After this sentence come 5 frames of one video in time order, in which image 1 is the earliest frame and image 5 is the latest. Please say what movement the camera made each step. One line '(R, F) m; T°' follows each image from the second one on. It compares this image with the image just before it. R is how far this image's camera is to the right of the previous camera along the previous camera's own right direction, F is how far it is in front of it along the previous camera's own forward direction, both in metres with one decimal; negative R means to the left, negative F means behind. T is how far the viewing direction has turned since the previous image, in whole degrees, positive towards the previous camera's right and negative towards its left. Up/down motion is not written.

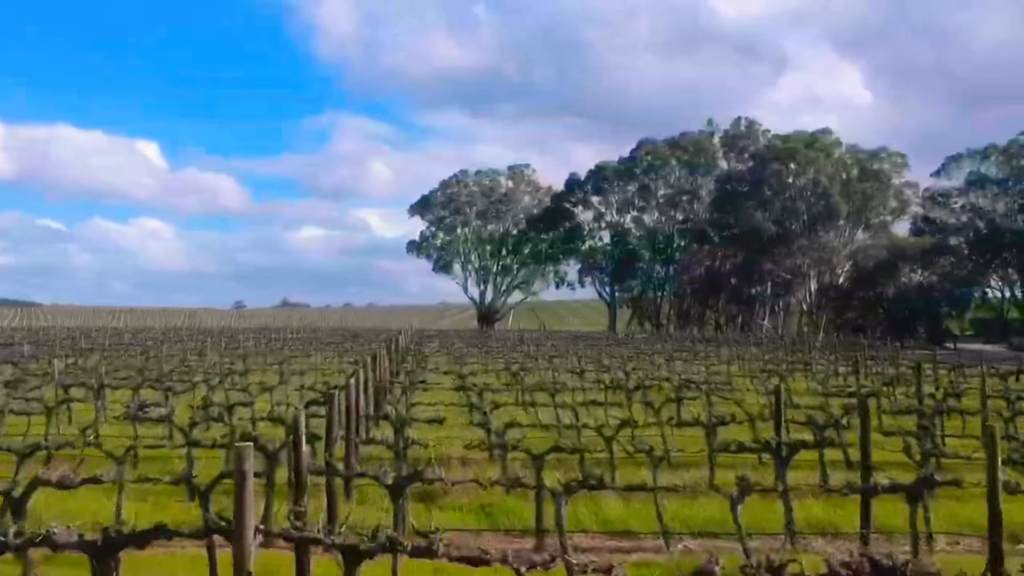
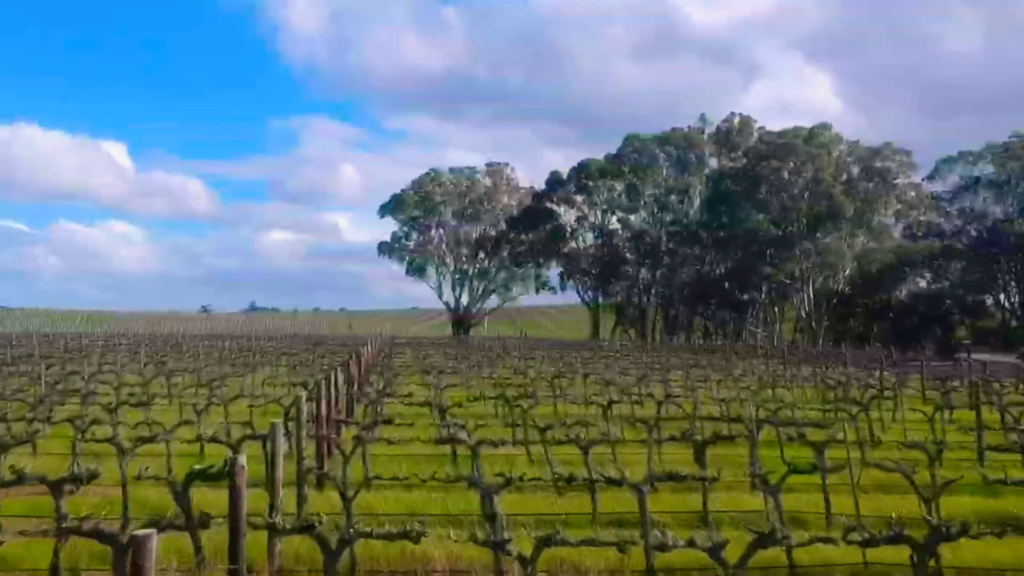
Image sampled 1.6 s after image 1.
(-0.3, +4.3) m; +2°
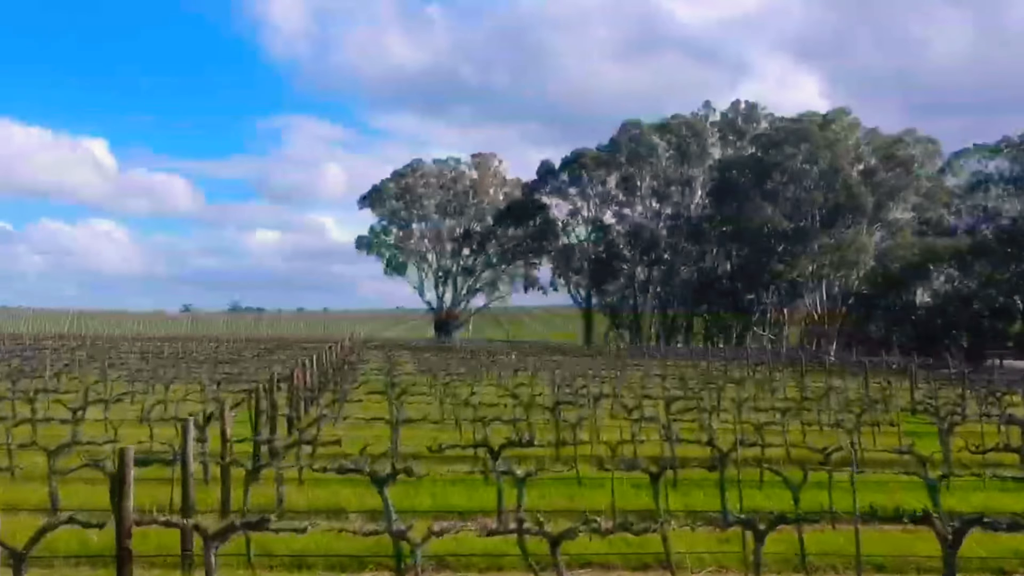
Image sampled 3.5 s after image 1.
(0.0, +4.9) m; +1°
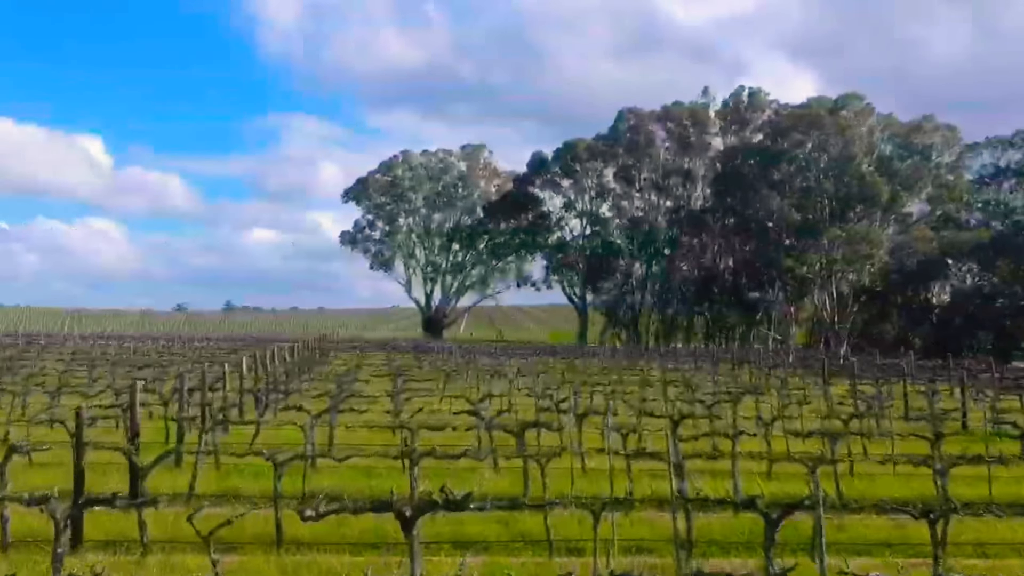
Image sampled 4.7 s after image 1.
(+0.4, +3.3) m; 0°
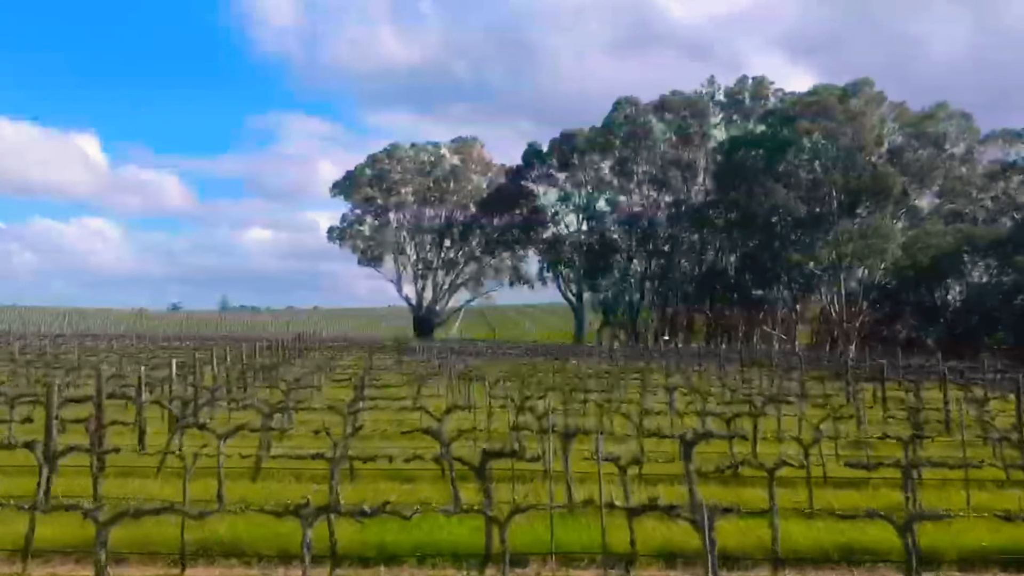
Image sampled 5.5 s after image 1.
(+0.3, +2.4) m; 0°
